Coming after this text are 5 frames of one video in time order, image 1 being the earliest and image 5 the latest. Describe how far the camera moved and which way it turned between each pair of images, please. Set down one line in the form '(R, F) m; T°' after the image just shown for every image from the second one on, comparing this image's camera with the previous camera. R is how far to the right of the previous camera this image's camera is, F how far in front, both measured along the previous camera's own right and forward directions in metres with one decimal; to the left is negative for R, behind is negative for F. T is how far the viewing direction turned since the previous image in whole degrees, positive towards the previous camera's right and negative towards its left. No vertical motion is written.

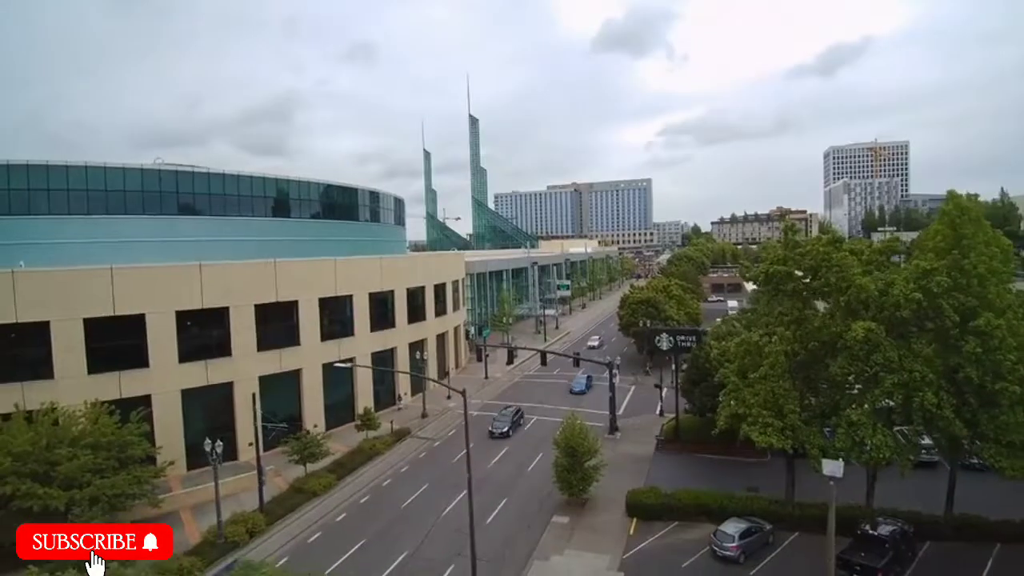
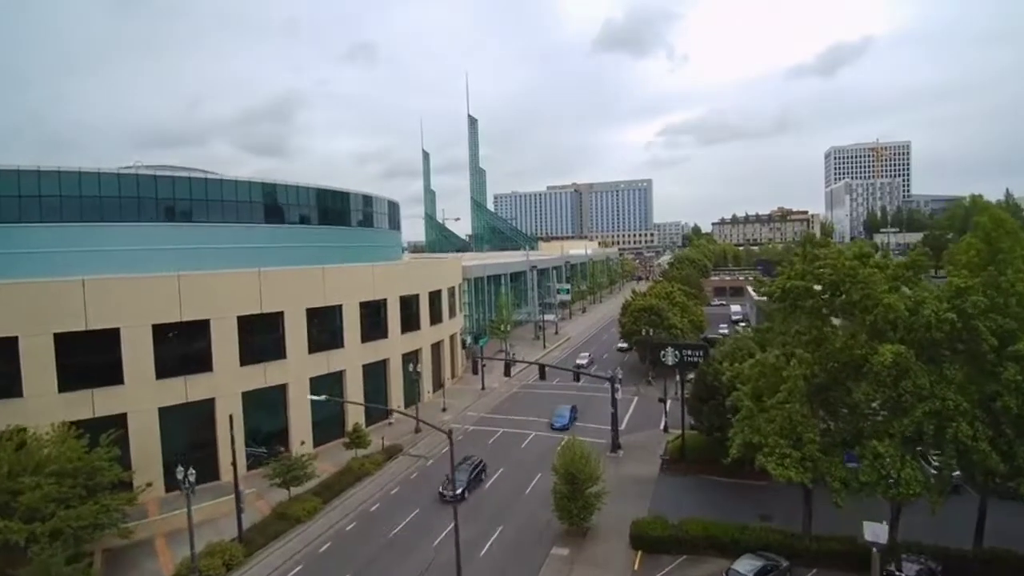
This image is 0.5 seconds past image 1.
(+0.2, +1.8) m; 0°
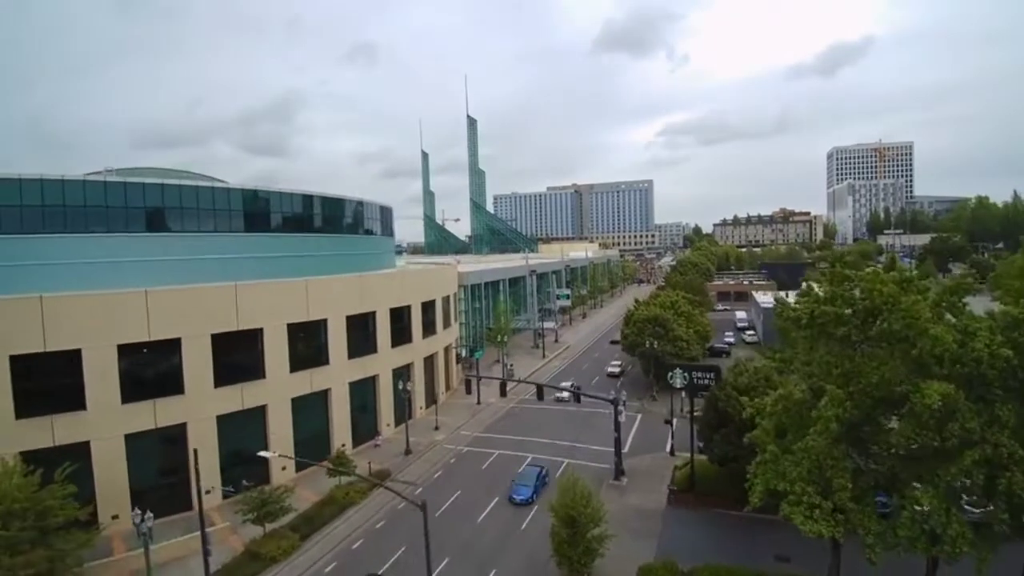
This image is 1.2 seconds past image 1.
(+0.3, +2.5) m; 0°
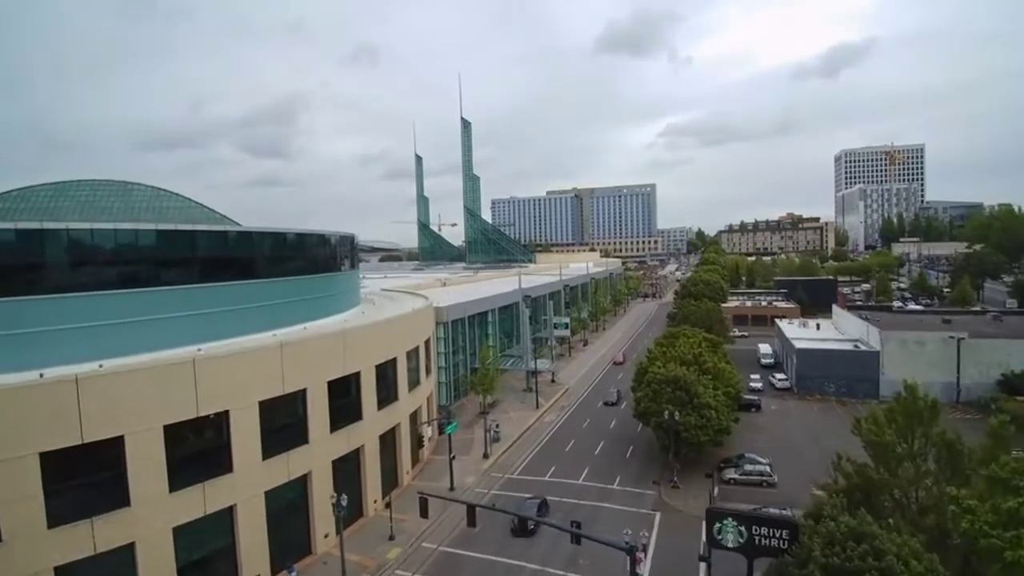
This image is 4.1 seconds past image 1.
(+1.2, +10.3) m; 0°
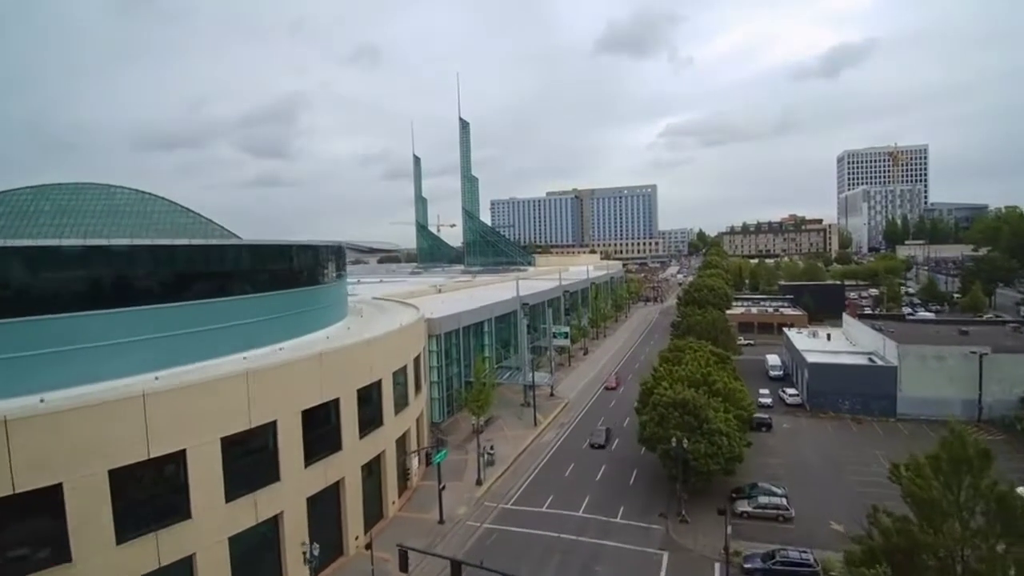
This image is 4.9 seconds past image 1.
(+0.3, +2.9) m; 0°
